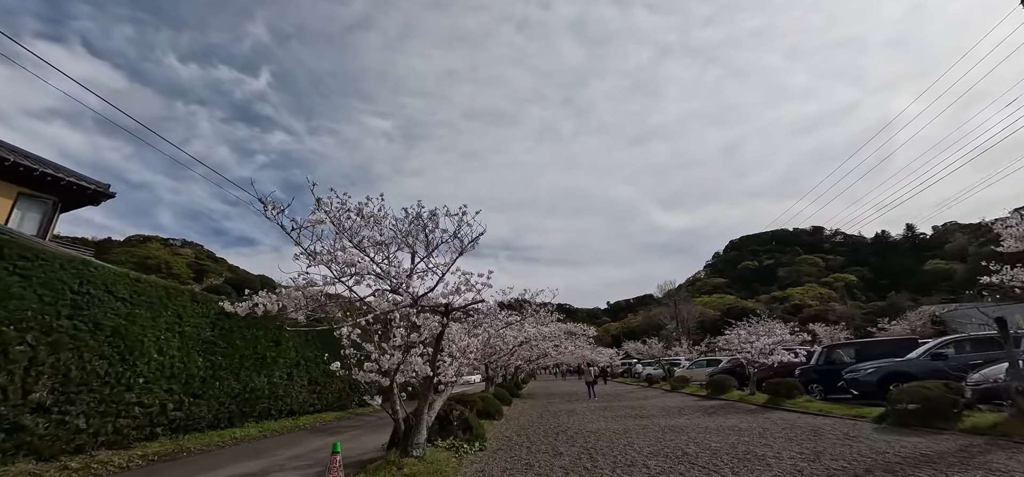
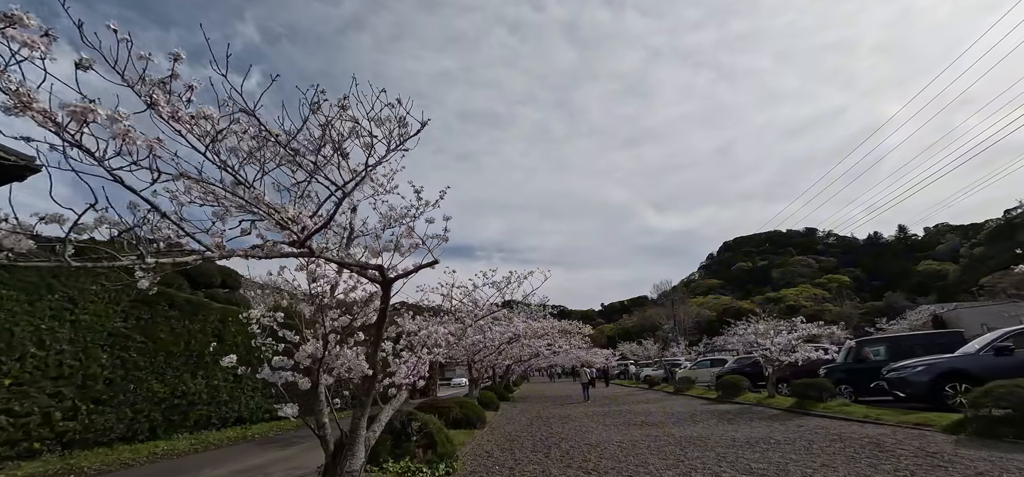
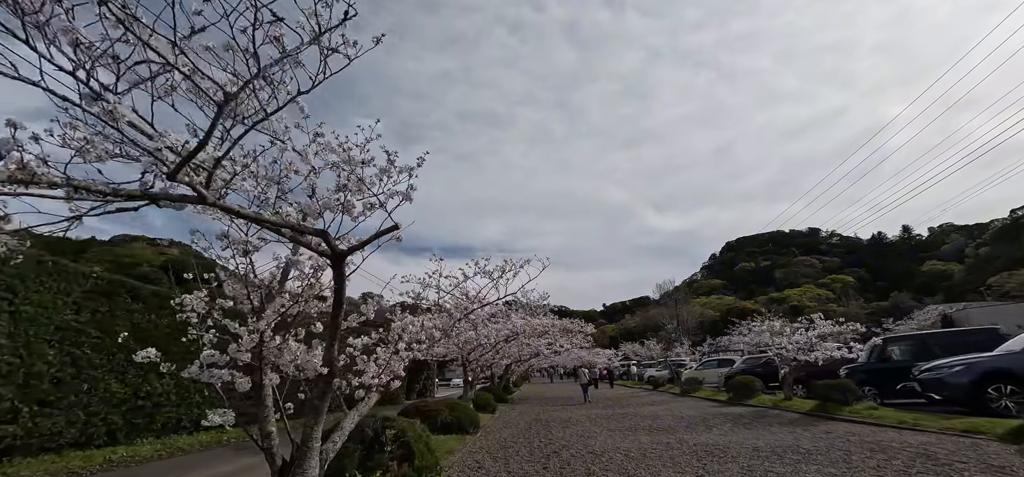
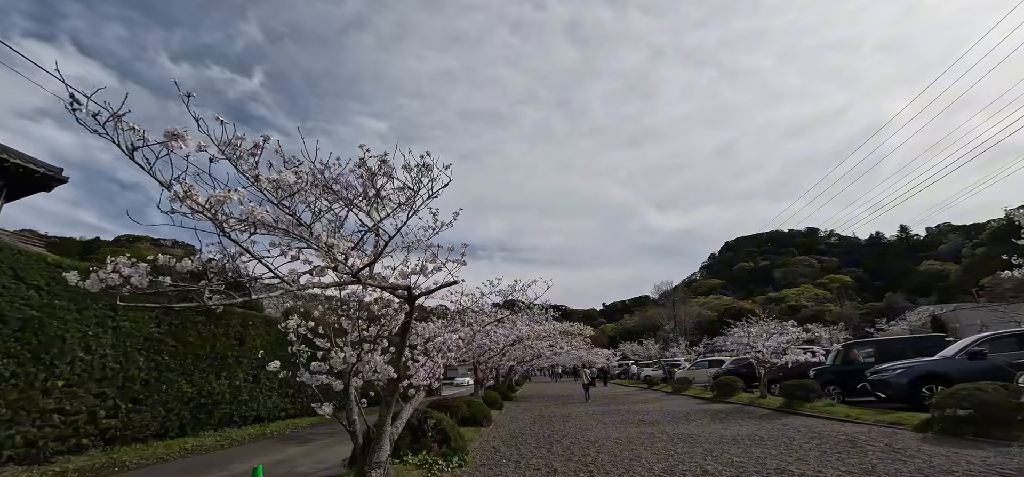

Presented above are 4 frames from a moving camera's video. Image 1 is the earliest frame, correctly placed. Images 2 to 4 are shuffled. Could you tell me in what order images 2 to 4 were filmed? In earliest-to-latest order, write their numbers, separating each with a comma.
4, 2, 3
